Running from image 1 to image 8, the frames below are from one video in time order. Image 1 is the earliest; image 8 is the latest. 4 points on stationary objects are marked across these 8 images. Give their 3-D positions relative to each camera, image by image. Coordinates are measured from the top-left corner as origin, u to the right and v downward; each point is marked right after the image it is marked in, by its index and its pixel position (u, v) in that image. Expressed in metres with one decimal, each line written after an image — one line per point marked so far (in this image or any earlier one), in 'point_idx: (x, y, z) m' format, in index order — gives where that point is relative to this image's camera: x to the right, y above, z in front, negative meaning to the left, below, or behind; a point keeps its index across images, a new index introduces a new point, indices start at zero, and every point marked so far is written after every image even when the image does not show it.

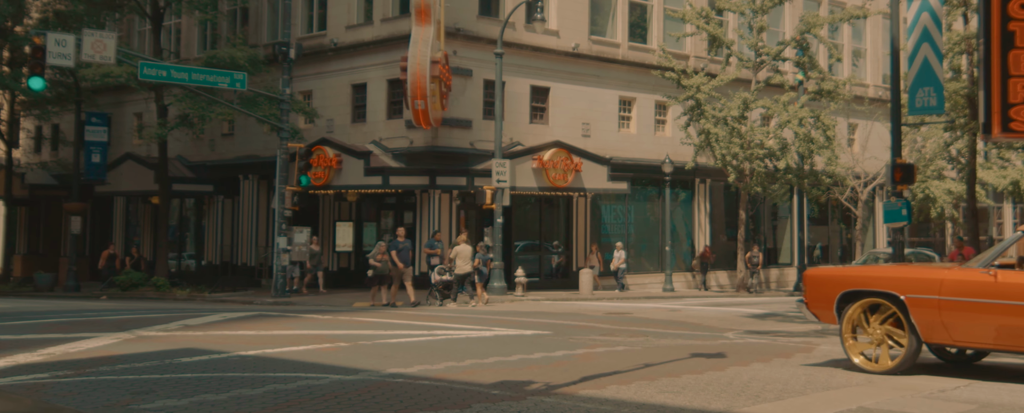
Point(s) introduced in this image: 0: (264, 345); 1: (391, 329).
0: (-3.7, -2.0, +14.2) m
1: (-2.0, -2.1, +16.9) m
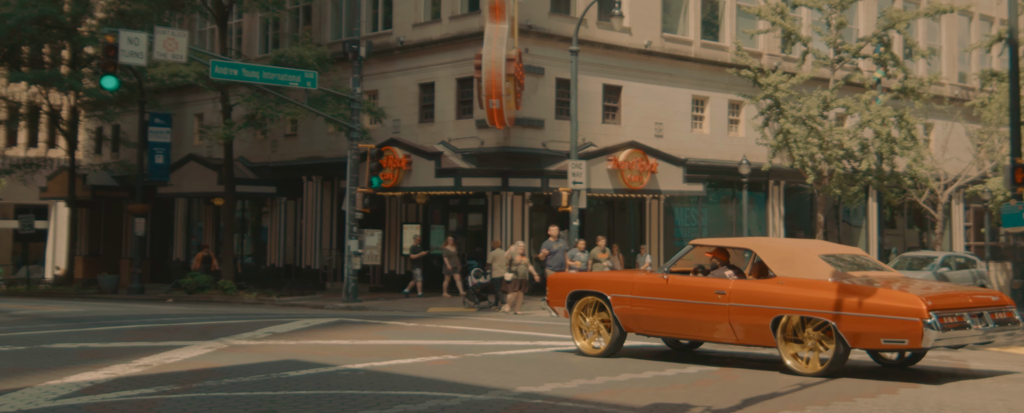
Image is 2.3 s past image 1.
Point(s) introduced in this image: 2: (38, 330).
0: (-2.1, -2.1, +13.6) m
1: (-0.3, -2.2, +16.2) m
2: (-9.1, -2.4, +18.6) m
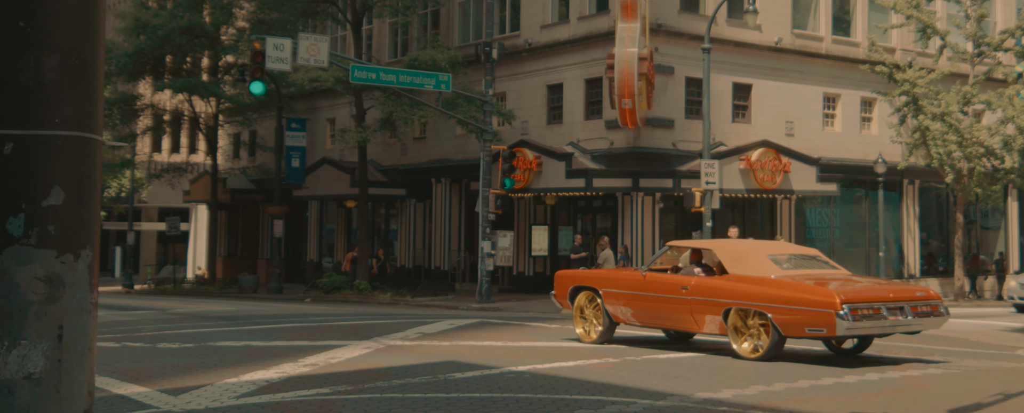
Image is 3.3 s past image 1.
0: (+0.2, -2.2, +13.8) m
1: (+2.2, -2.3, +16.3) m
2: (-6.2, -2.4, +19.5) m
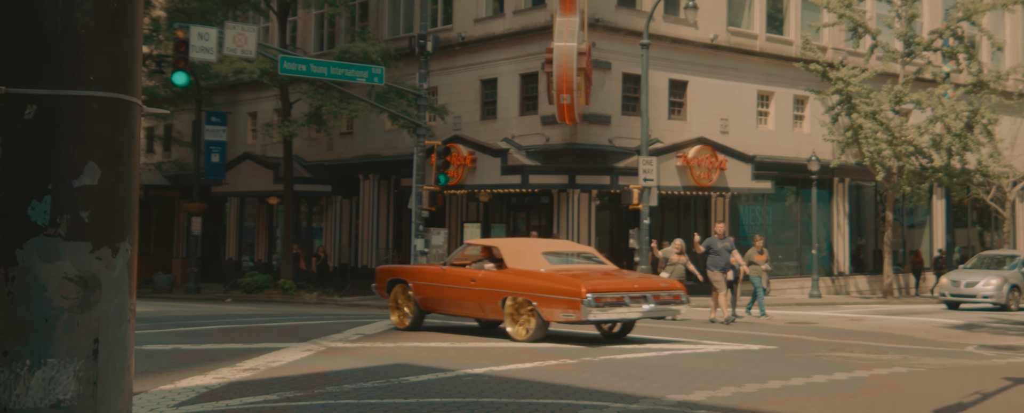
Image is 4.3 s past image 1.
0: (-0.4, -2.1, +13.1) m
1: (+1.4, -2.2, +15.7) m
2: (-7.3, -2.4, +18.2) m
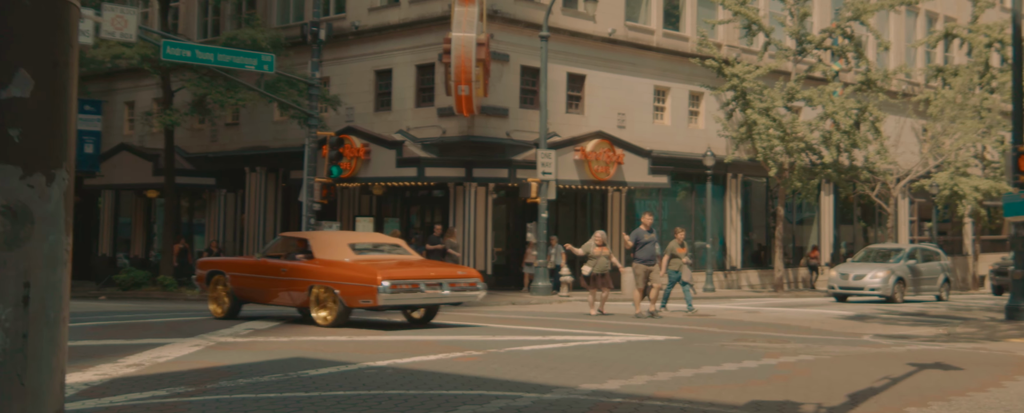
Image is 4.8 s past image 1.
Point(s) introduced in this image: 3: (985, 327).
0: (-1.7, -1.9, +12.4) m
1: (-0.2, -2.0, +15.2) m
2: (-9.1, -2.1, +16.6) m
3: (+8.5, -2.1, +17.3) m
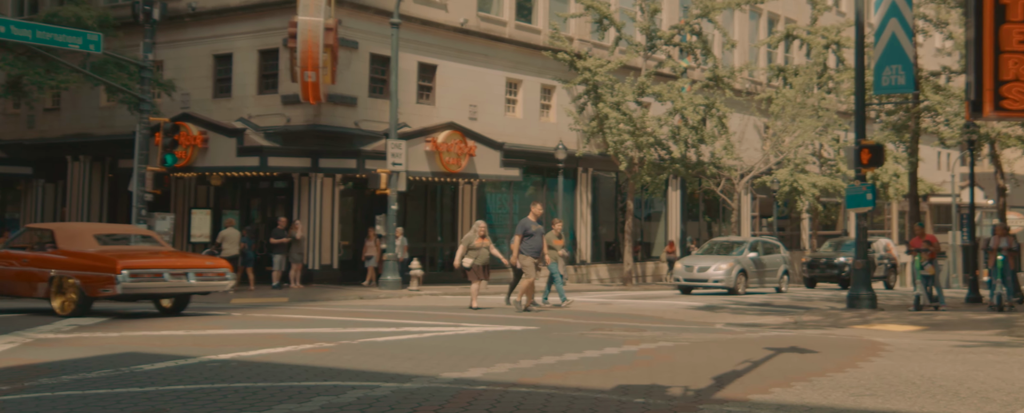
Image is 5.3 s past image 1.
0: (-3.4, -1.7, +11.3) m
1: (-2.4, -1.8, +14.3) m
2: (-11.5, -1.9, +14.3) m
3: (+5.8, -2.0, +17.8) m
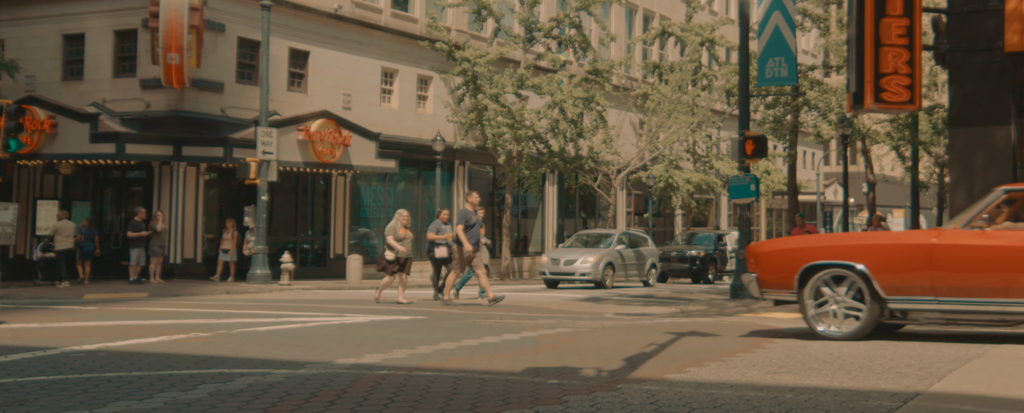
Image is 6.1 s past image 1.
0: (-4.5, -1.4, +10.1) m
1: (-4.0, -1.5, +13.2) m
2: (-12.9, -1.6, +11.9) m
3: (+3.7, -1.8, +17.8) m
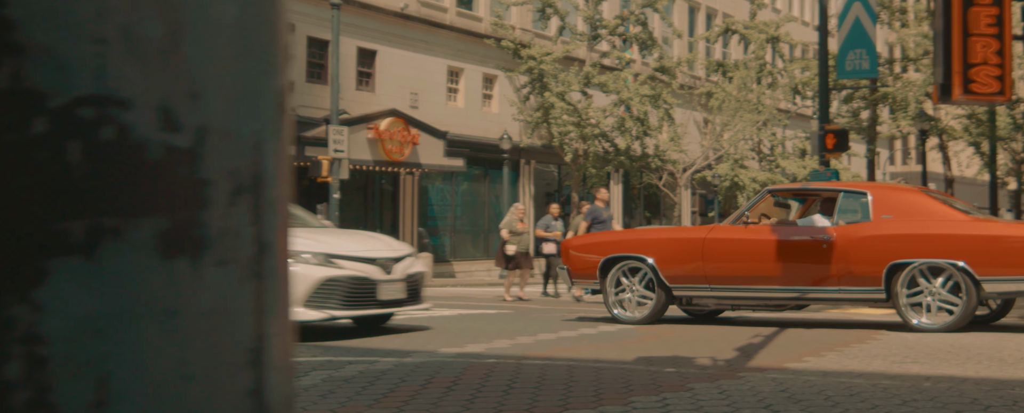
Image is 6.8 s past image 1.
0: (-3.5, -1.3, +10.1) m
1: (-2.8, -1.4, +13.2) m
2: (-11.7, -1.5, +12.3) m
3: (+5.1, -1.7, +17.5) m
